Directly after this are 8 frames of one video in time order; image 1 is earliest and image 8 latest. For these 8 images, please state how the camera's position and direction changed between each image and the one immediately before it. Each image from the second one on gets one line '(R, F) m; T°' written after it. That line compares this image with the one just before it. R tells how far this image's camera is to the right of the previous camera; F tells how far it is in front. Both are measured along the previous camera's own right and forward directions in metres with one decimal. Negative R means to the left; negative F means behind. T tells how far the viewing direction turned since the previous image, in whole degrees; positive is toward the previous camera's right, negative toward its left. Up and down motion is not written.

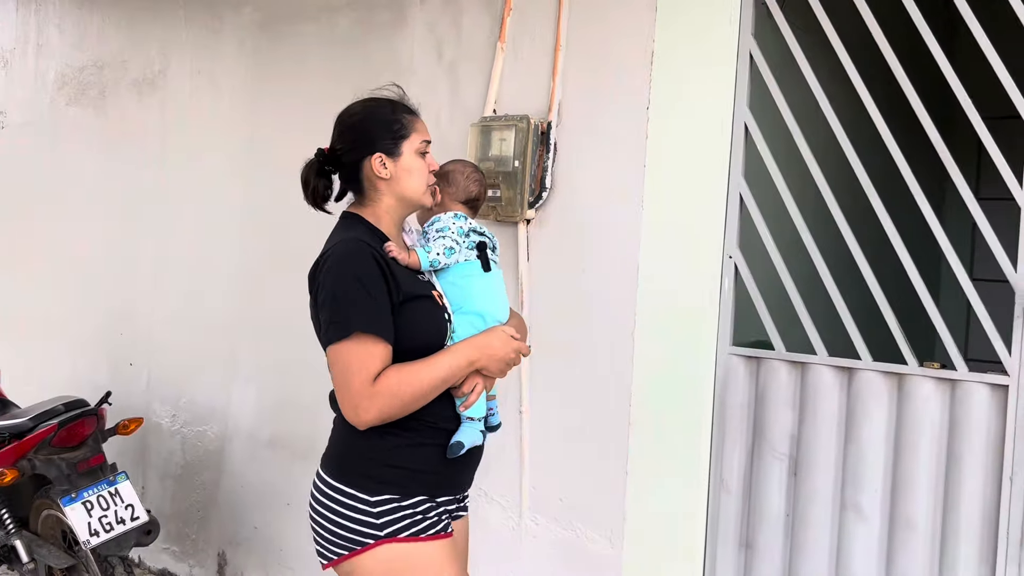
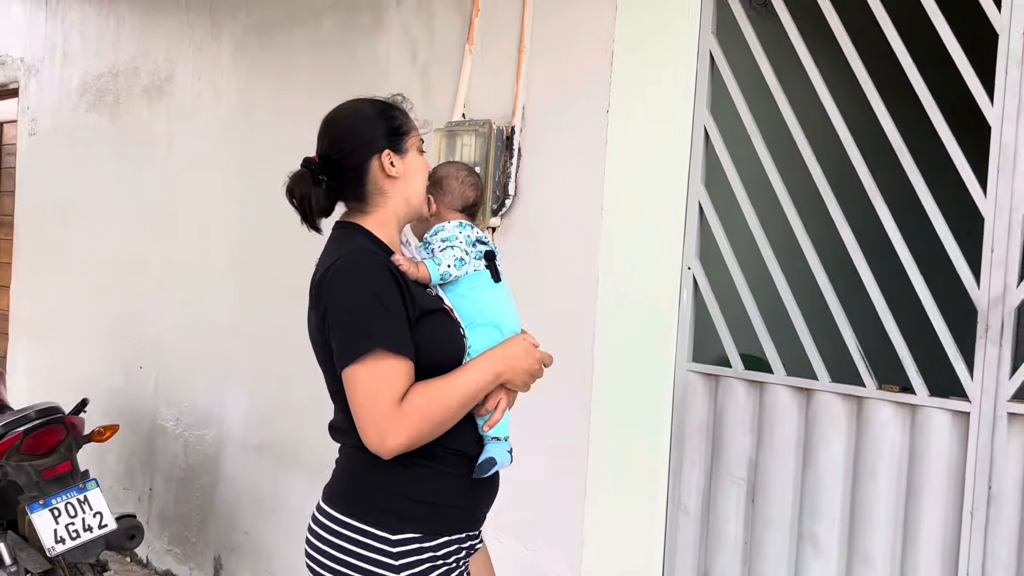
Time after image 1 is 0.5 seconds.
(+0.3, +0.1) m; -5°
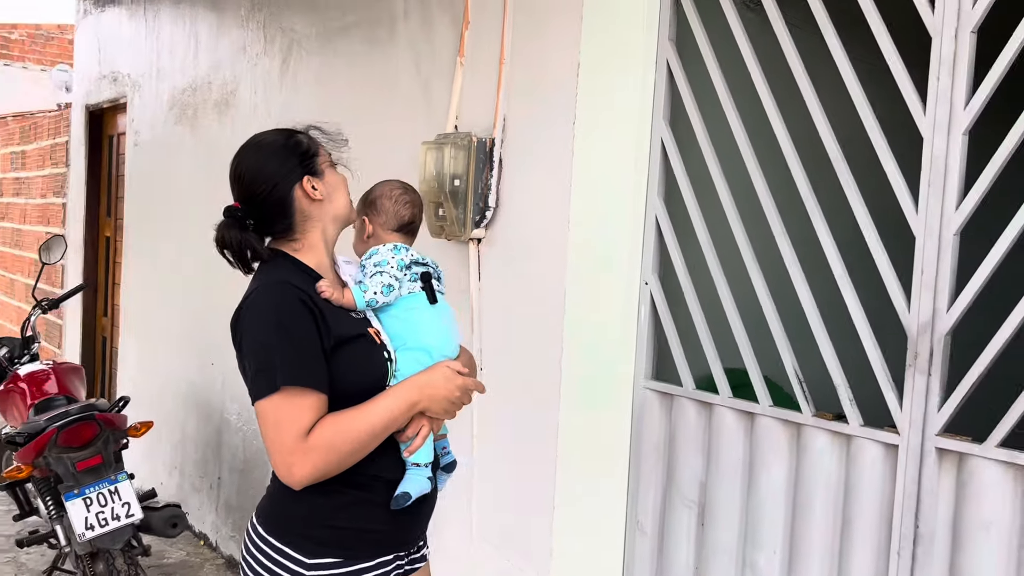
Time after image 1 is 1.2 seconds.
(+0.5, 0.0) m; -10°
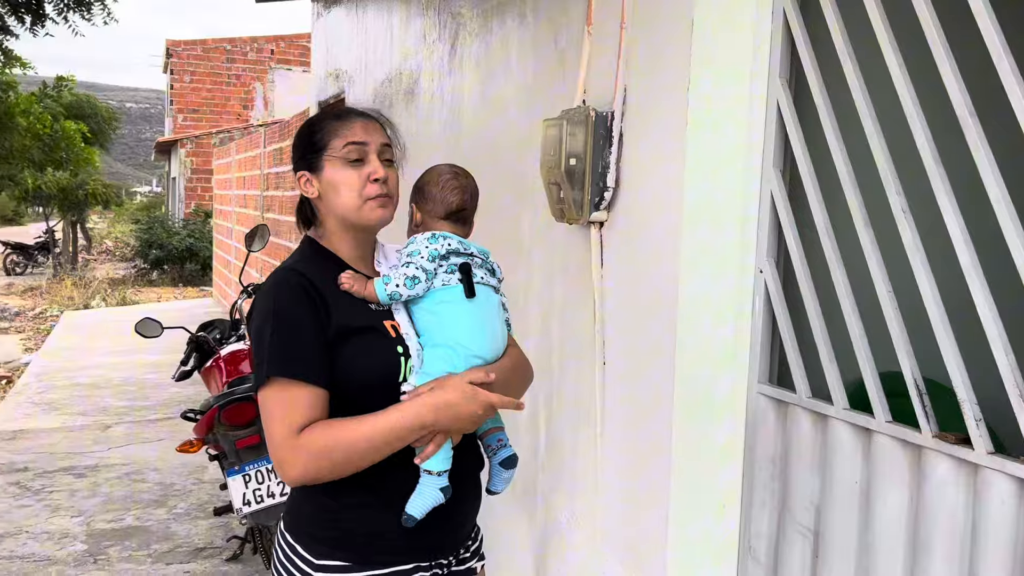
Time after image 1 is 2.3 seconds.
(+0.4, +0.2) m; -17°
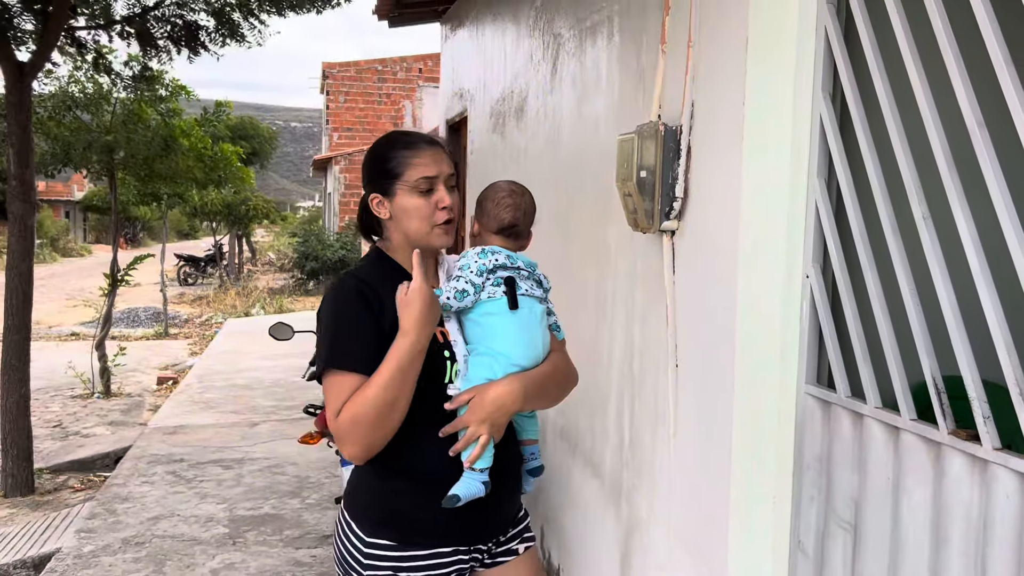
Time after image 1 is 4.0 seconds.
(+0.2, -0.2) m; -9°
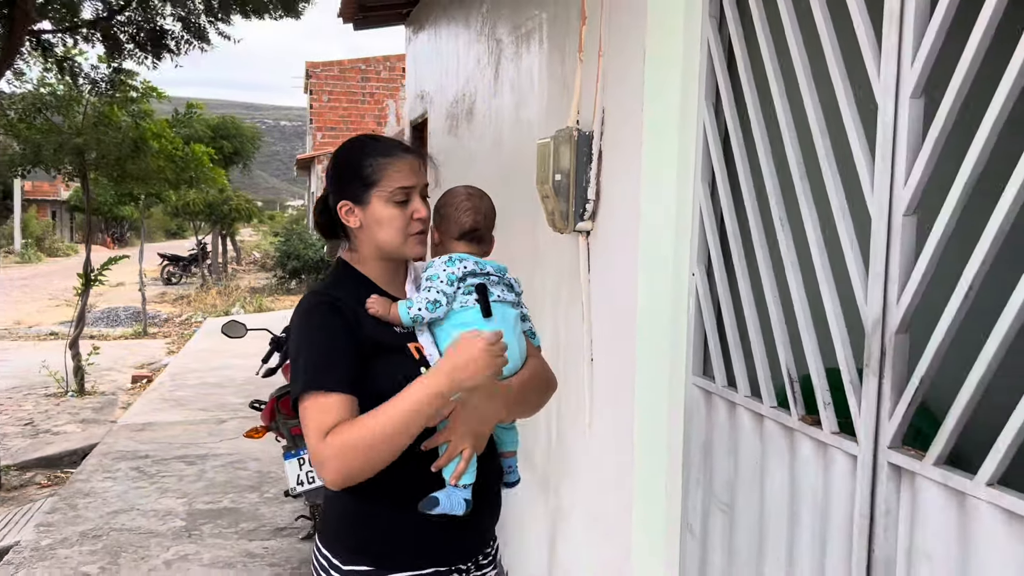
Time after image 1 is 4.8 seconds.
(+0.2, -0.1) m; +1°
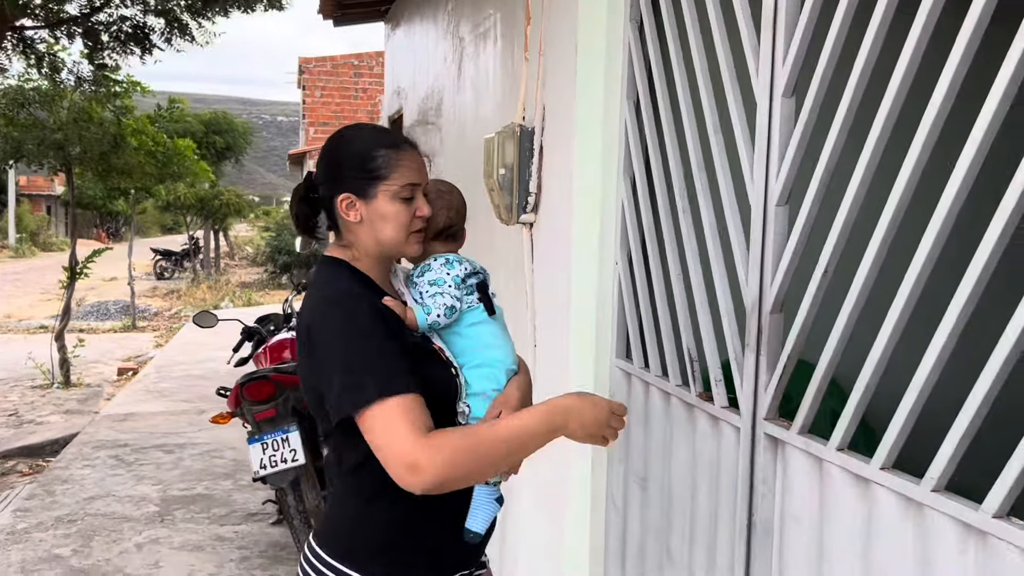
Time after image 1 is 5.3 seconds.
(+0.1, -0.1) m; 0°
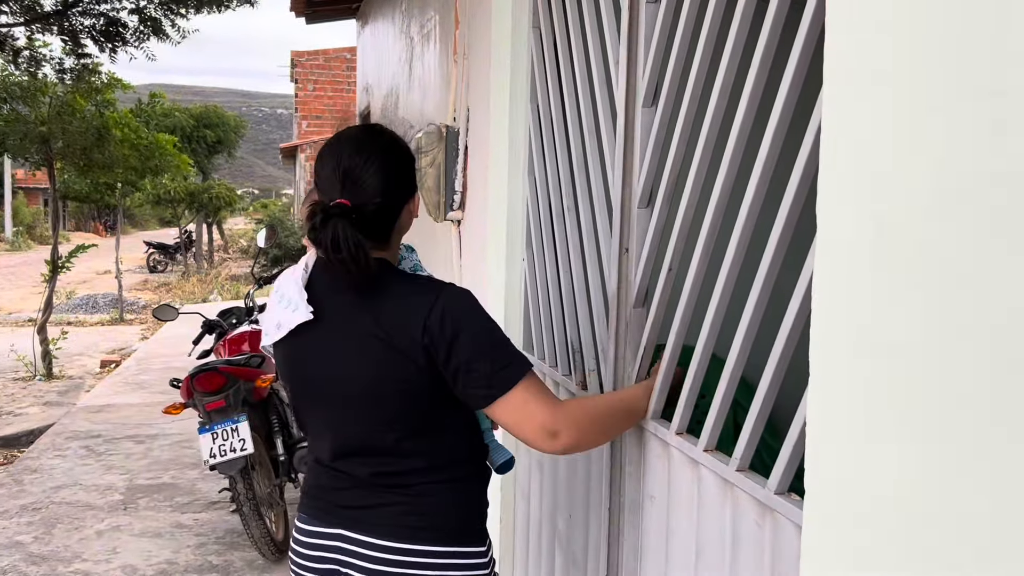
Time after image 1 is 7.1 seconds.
(+0.2, -0.1) m; 0°
